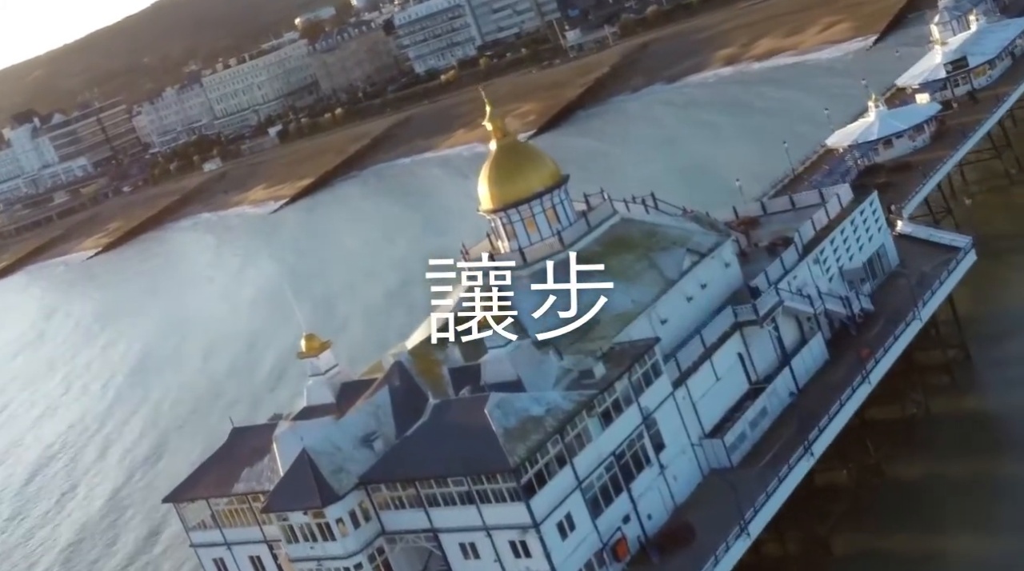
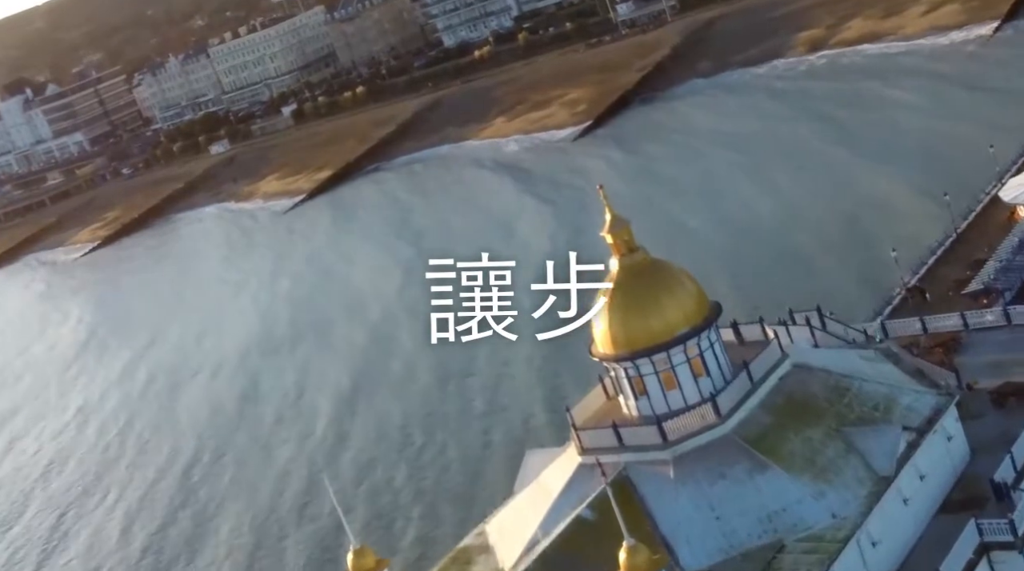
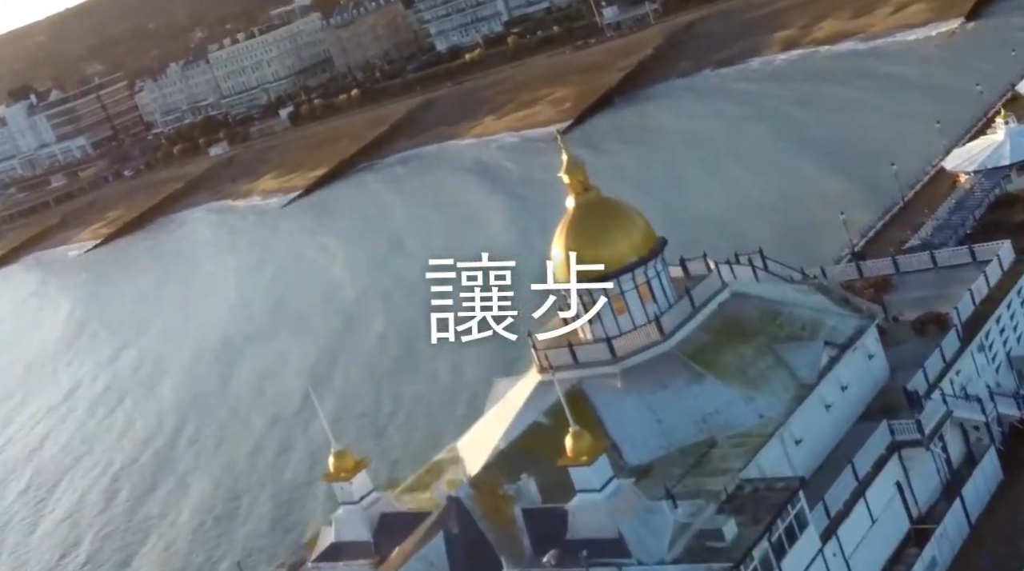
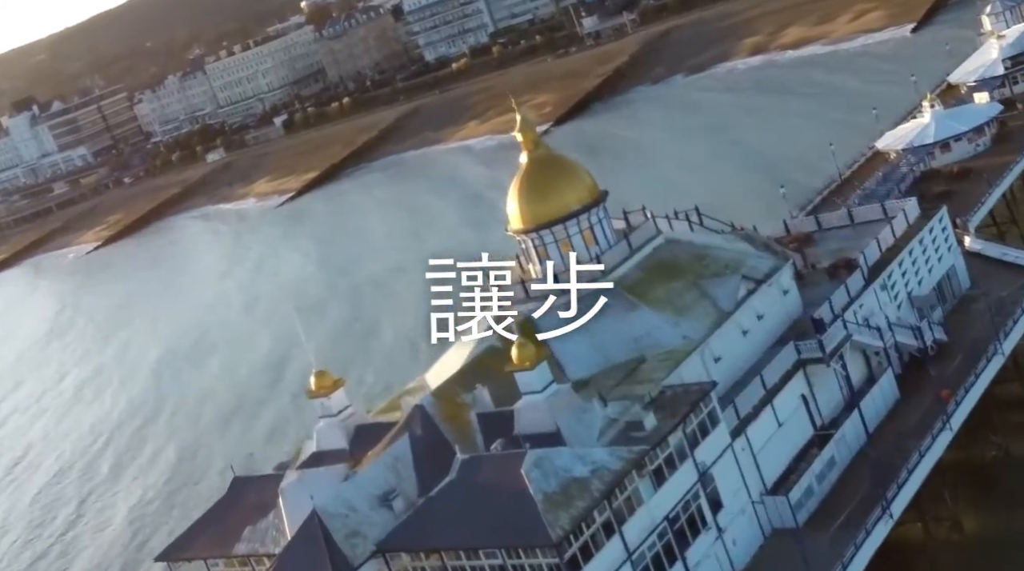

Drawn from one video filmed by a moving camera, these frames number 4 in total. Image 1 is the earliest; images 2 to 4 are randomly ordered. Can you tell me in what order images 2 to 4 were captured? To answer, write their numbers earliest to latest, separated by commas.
4, 3, 2
